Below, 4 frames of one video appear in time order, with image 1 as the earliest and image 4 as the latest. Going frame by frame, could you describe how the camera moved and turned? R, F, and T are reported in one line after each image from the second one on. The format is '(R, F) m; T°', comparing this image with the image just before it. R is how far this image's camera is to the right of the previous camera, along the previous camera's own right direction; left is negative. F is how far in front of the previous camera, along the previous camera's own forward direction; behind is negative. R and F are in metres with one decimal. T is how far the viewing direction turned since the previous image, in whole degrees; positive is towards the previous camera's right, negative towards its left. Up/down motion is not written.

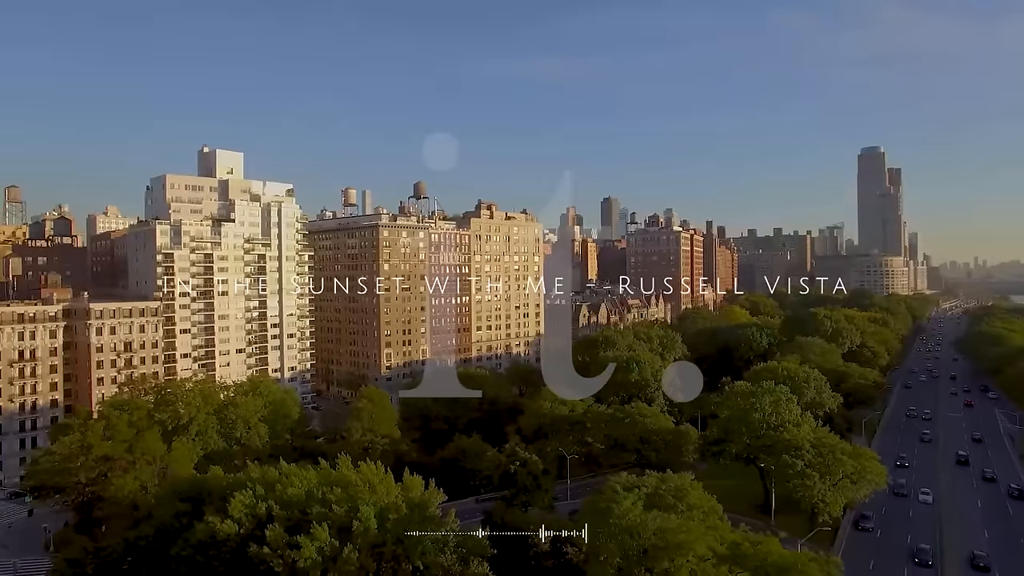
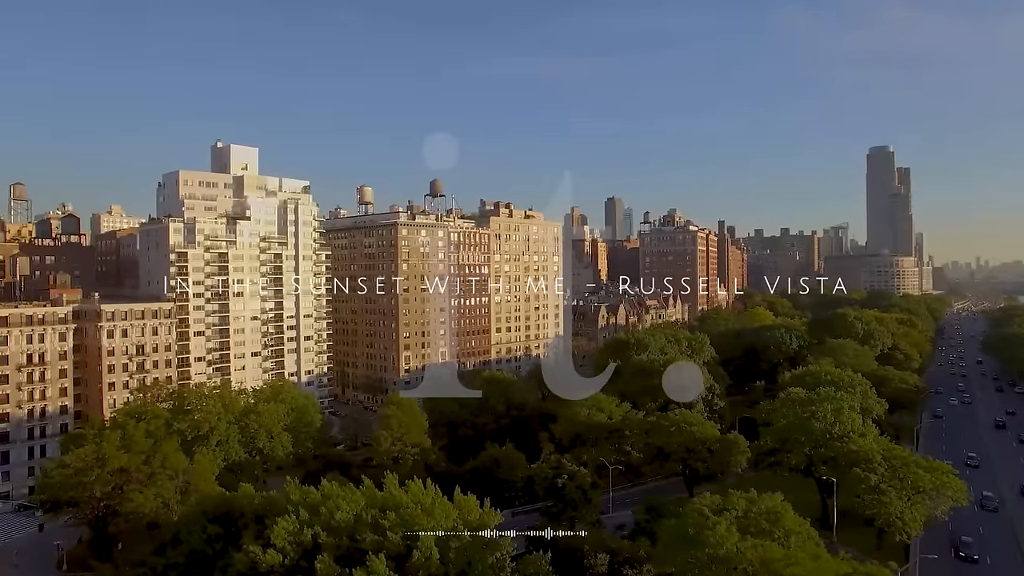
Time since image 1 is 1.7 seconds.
(-3.0, +3.5) m; 0°
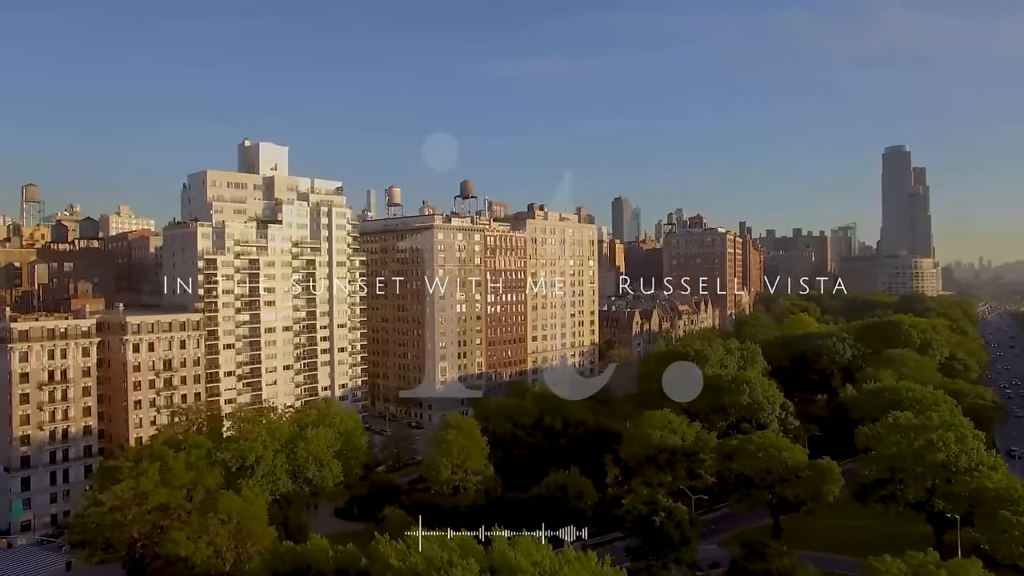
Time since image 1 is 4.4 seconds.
(-5.1, +5.3) m; 0°
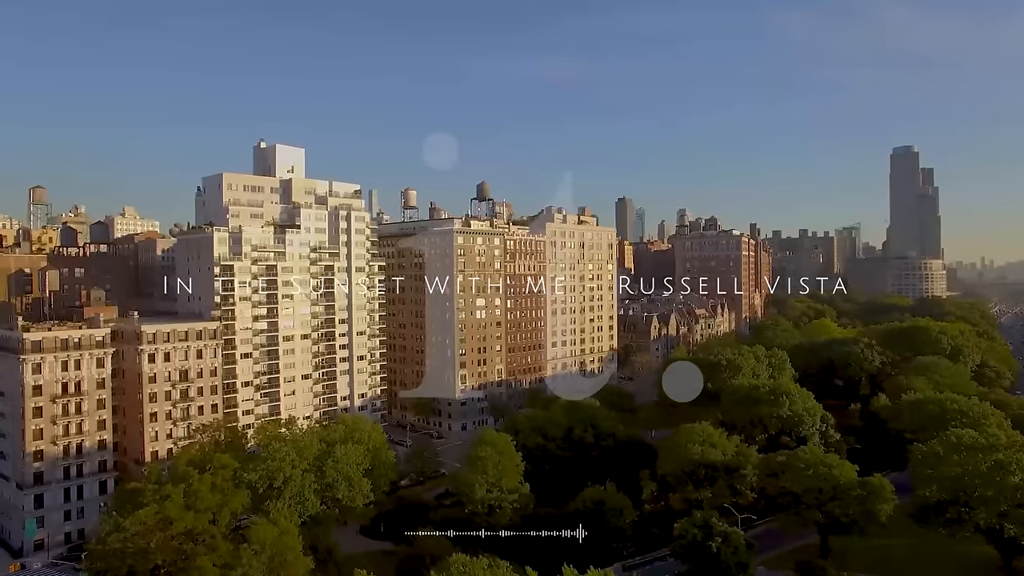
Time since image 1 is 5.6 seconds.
(-2.6, +2.5) m; 0°
